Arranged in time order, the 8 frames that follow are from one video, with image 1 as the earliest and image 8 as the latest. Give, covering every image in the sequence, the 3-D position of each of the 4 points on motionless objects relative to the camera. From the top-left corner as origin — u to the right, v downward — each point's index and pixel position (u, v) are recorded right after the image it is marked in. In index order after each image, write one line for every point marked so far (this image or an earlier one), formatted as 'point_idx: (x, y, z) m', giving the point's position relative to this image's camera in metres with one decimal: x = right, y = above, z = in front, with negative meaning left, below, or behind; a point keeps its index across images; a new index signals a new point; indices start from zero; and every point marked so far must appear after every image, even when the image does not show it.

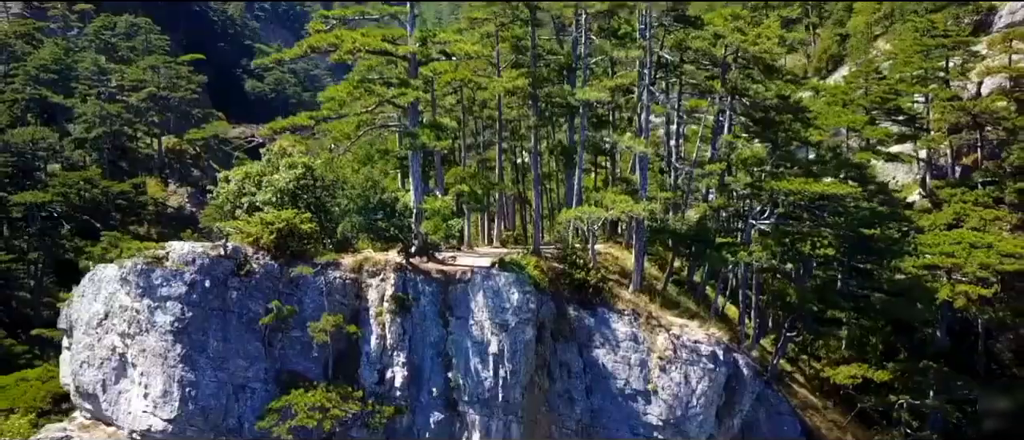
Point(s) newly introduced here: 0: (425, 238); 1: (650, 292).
0: (-1.7, -0.6, +18.6) m
1: (+2.7, -1.6, +18.5) m
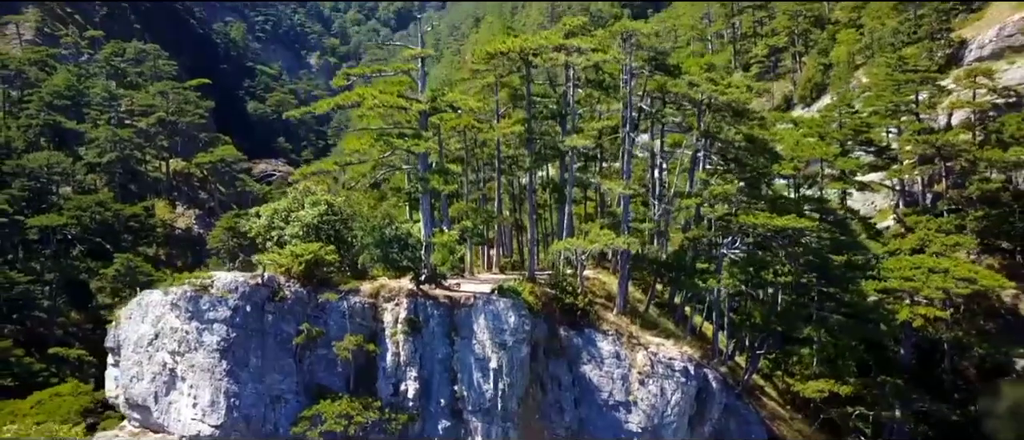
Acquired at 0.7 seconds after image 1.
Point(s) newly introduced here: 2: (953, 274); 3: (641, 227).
0: (-1.7, -1.2, +20.1) m
1: (+2.7, -2.2, +20.0) m
2: (+9.7, -1.2, +18.9) m
3: (+2.7, -0.3, +18.4) m
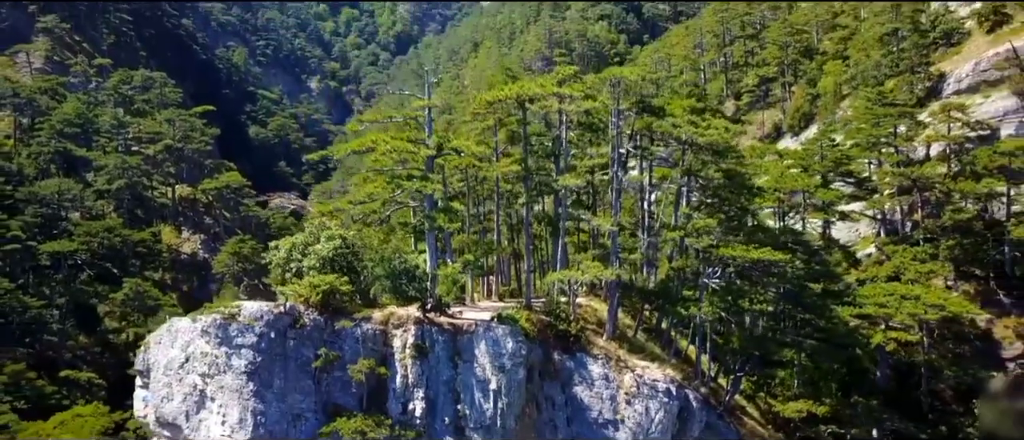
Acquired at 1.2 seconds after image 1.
0: (-1.8, -2.0, +21.3) m
1: (+2.6, -2.9, +21.2) m
2: (+9.6, -1.9, +20.1) m
3: (+2.6, -0.9, +19.7) m
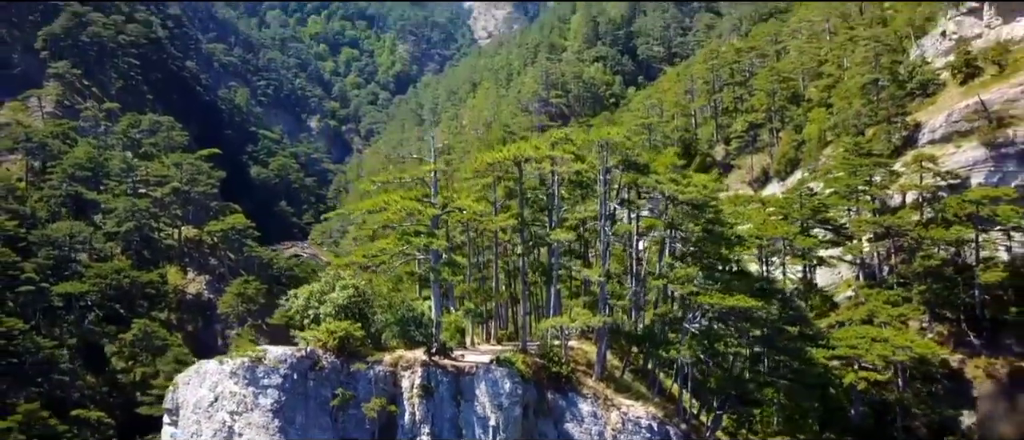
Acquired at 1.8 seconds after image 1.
0: (-1.8, -3.2, +22.7) m
1: (+2.6, -4.2, +22.6) m
2: (+9.6, -3.1, +21.5) m
3: (+2.6, -2.1, +21.1) m
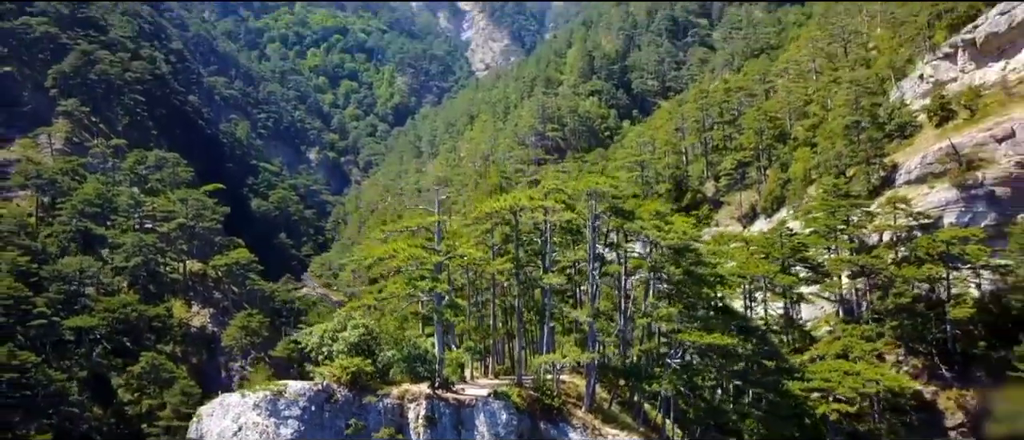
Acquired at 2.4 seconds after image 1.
0: (-1.9, -4.3, +24.1) m
1: (+2.5, -5.3, +24.0) m
2: (+9.5, -4.2, +23.0) m
3: (+2.5, -3.2, +22.6) m
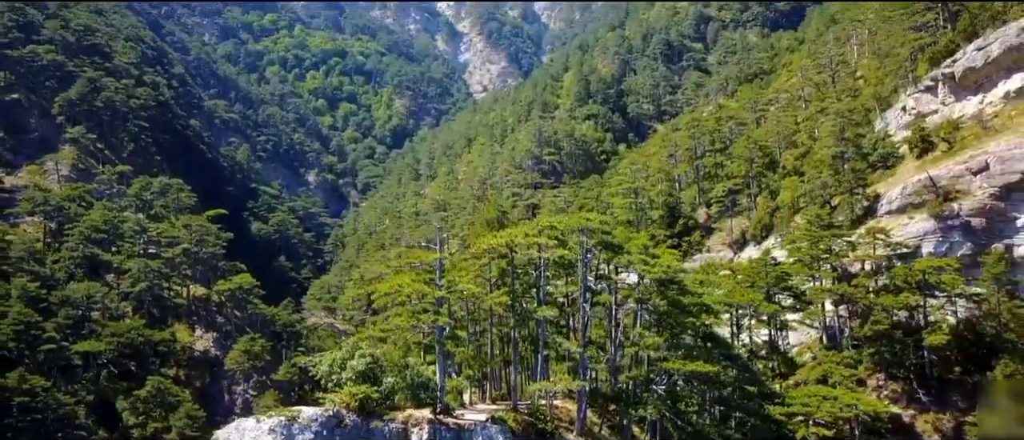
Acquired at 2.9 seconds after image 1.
0: (-2.0, -5.3, +25.4) m
1: (+2.4, -6.3, +25.2) m
2: (+9.4, -5.1, +24.3) m
3: (+2.4, -4.1, +23.9) m
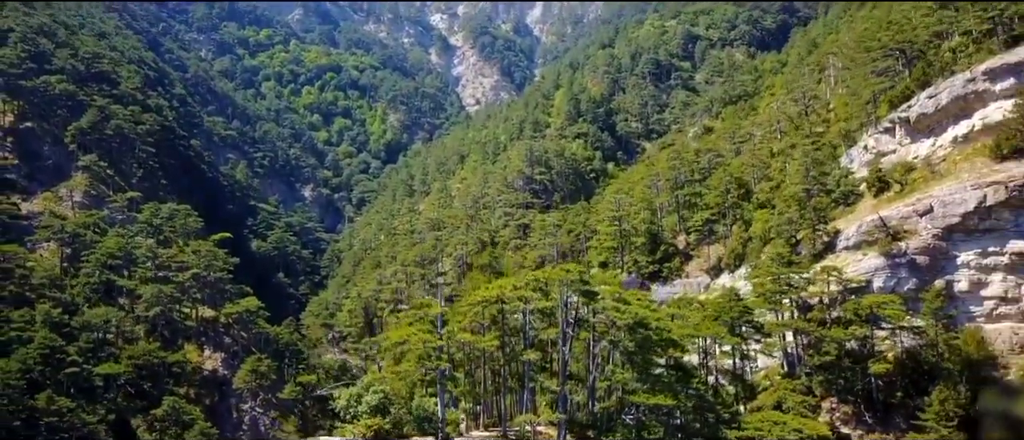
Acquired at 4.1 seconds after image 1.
0: (-2.4, -6.8, +28.8) m
1: (+2.0, -7.8, +28.7) m
2: (+9.0, -6.6, +27.8) m
3: (+2.1, -5.6, +27.4) m
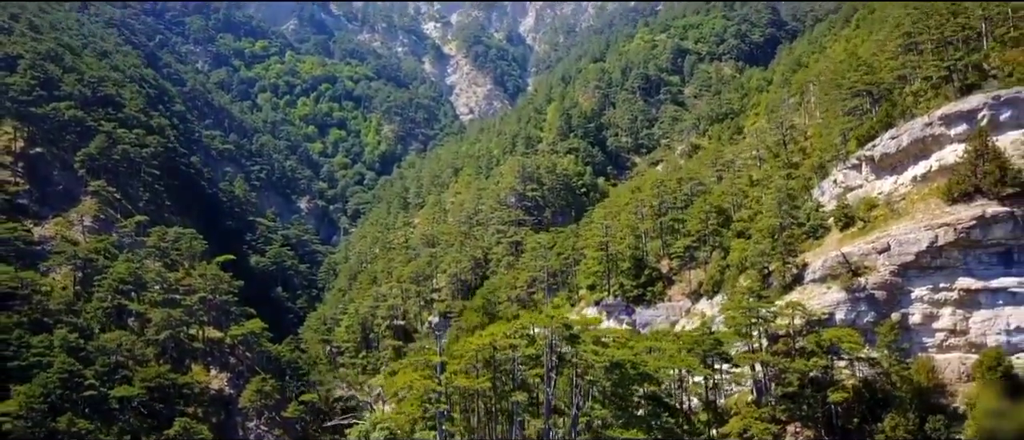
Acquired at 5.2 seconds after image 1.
0: (-2.7, -8.6, +31.8) m
1: (+1.7, -9.5, +31.8) m
2: (+8.7, -8.4, +31.0) m
3: (+1.7, -7.4, +30.5) m
